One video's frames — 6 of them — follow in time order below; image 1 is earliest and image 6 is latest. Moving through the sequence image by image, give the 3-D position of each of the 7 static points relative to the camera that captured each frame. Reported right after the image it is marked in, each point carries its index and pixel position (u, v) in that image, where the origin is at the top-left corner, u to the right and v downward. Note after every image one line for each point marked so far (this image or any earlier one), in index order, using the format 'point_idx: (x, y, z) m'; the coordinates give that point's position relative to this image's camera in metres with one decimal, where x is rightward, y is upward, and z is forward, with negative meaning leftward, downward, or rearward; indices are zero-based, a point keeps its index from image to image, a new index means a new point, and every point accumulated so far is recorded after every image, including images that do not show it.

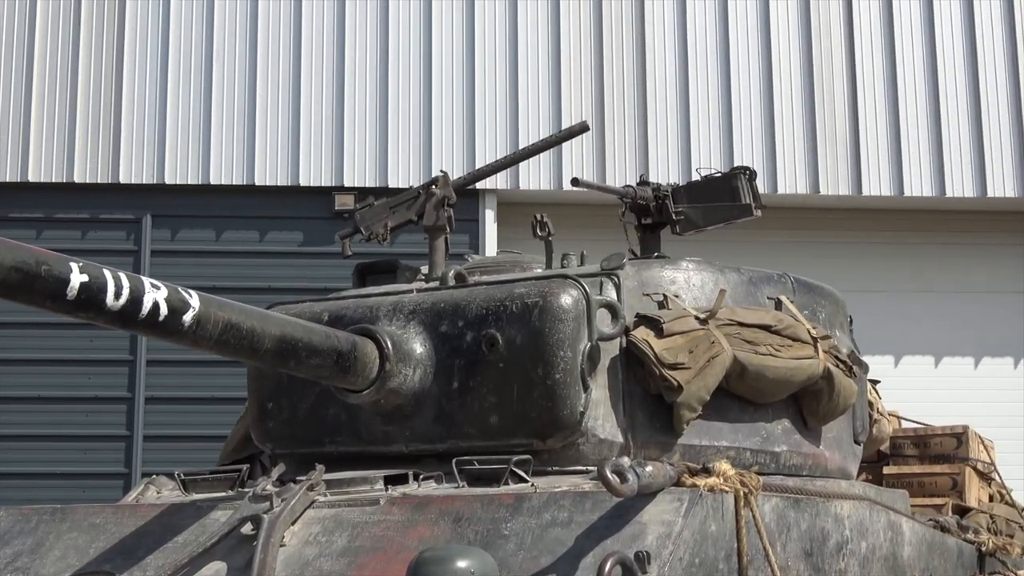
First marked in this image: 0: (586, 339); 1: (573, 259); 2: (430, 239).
0: (+0.4, -0.3, +7.1) m
1: (+0.4, +0.2, +8.1) m
2: (-0.5, +0.3, +8.1) m
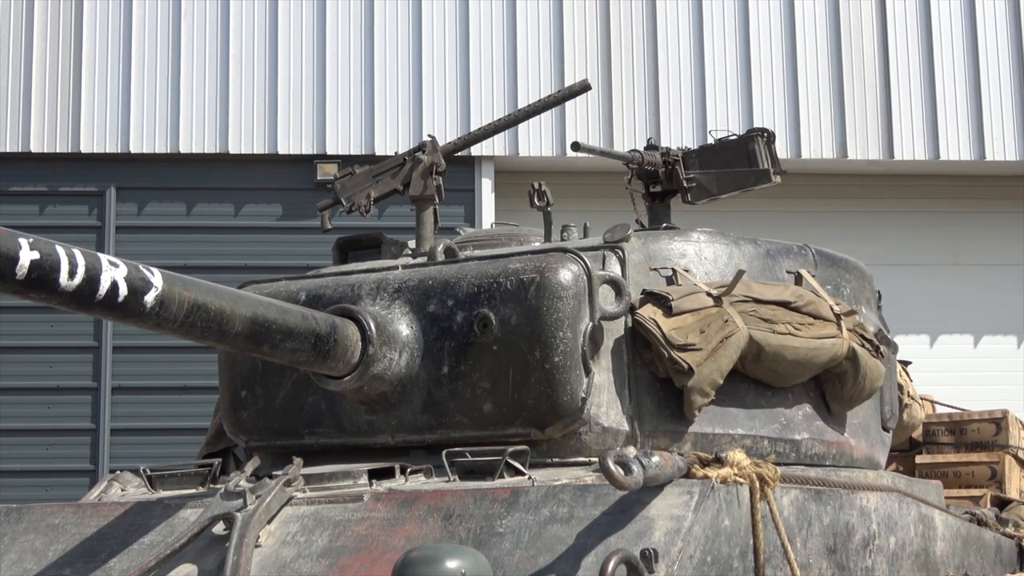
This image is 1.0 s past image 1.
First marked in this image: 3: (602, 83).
0: (+0.4, -0.2, +6.5) m
1: (+0.4, +0.3, +7.5) m
2: (-0.6, +0.5, +7.4) m
3: (+1.1, +2.4, +14.9) m
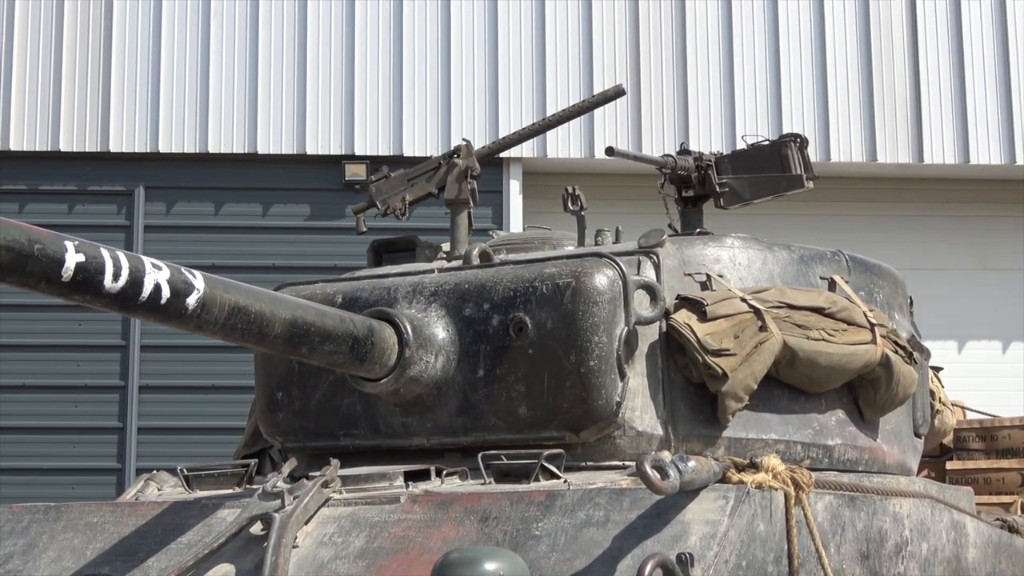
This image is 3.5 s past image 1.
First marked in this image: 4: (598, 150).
0: (+0.6, -0.2, +6.5) m
1: (+0.6, +0.3, +7.5) m
2: (-0.4, +0.4, +7.5) m
3: (+1.3, +2.4, +14.9) m
4: (+0.9, +1.6, +15.0) m
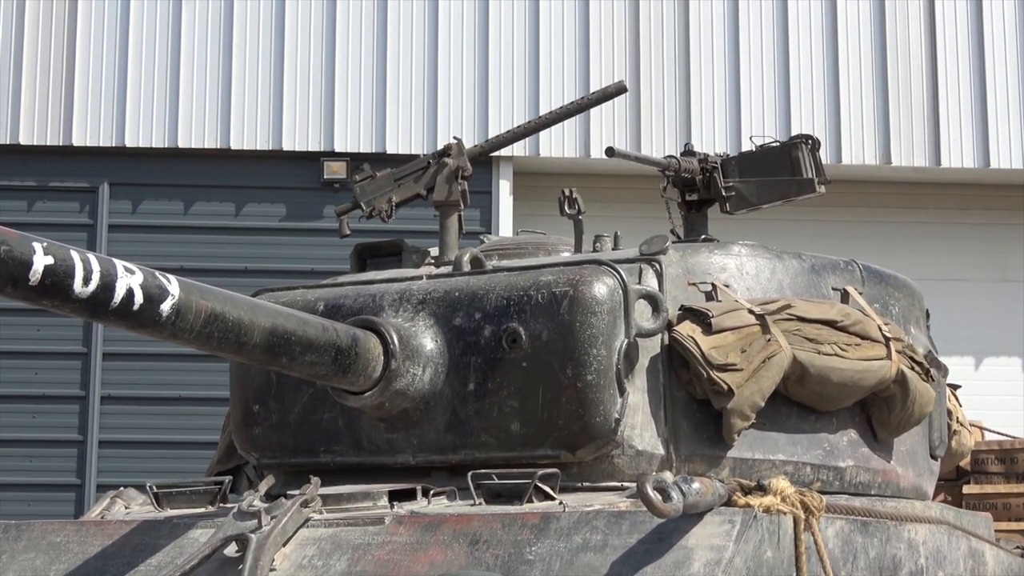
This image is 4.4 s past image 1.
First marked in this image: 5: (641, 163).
0: (+0.5, -0.2, +6.1) m
1: (+0.5, +0.3, +7.1) m
2: (-0.4, +0.4, +7.1) m
3: (+1.3, +2.4, +14.5) m
4: (+0.9, +1.6, +14.6) m
5: (+0.7, +0.7, +7.0) m
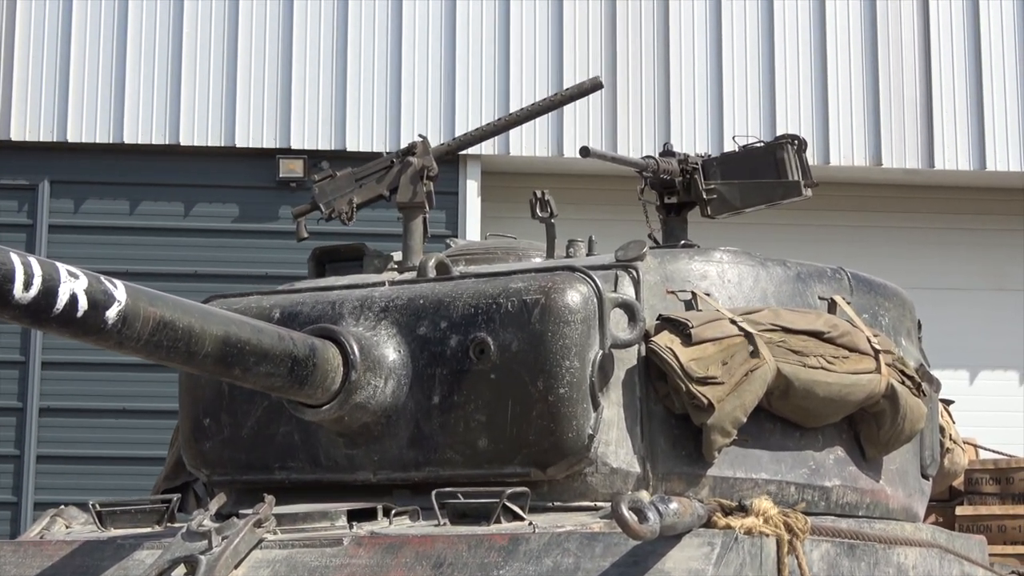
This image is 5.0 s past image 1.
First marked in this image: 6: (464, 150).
0: (+0.4, -0.3, +5.8) m
1: (+0.4, +0.2, +6.8) m
2: (-0.6, +0.4, +6.7) m
3: (+1.0, +2.4, +14.1) m
4: (+0.6, +1.6, +14.2) m
5: (+0.6, +0.7, +6.7) m
6: (-0.3, +0.8, +7.3) m
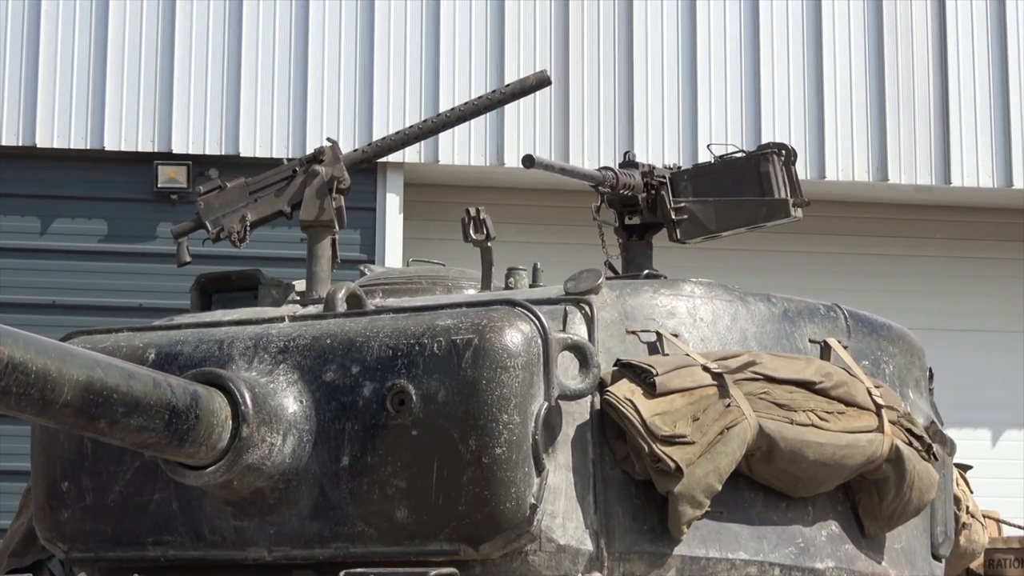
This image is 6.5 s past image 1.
0: (+0.1, -0.4, +4.7) m
1: (+0.1, +0.1, +5.8) m
2: (-0.9, +0.2, +5.7) m
3: (+0.6, +2.2, +13.1) m
4: (+0.2, +1.4, +13.2) m
5: (+0.3, +0.5, +5.7) m
6: (-0.6, +0.7, +6.3) m
